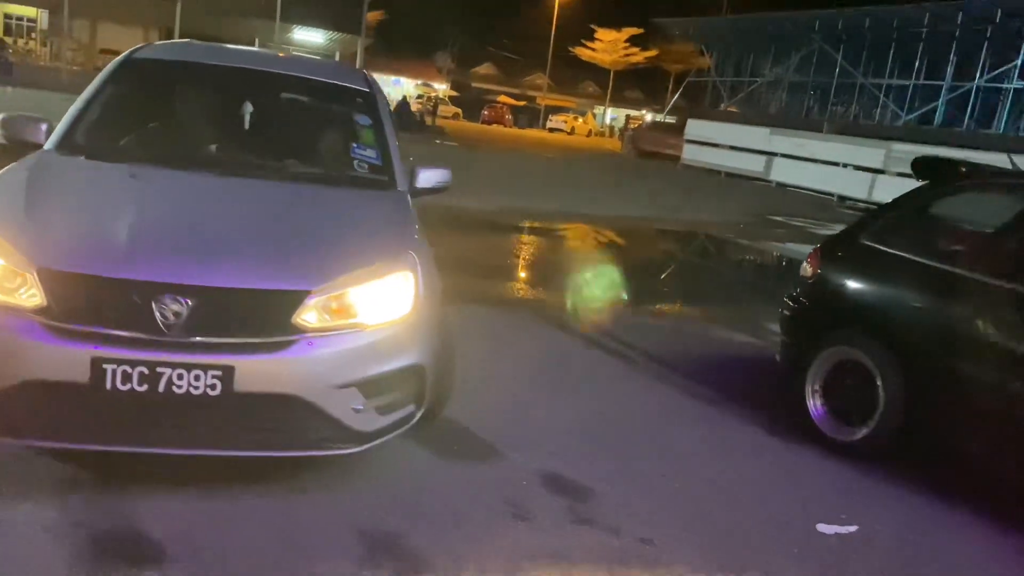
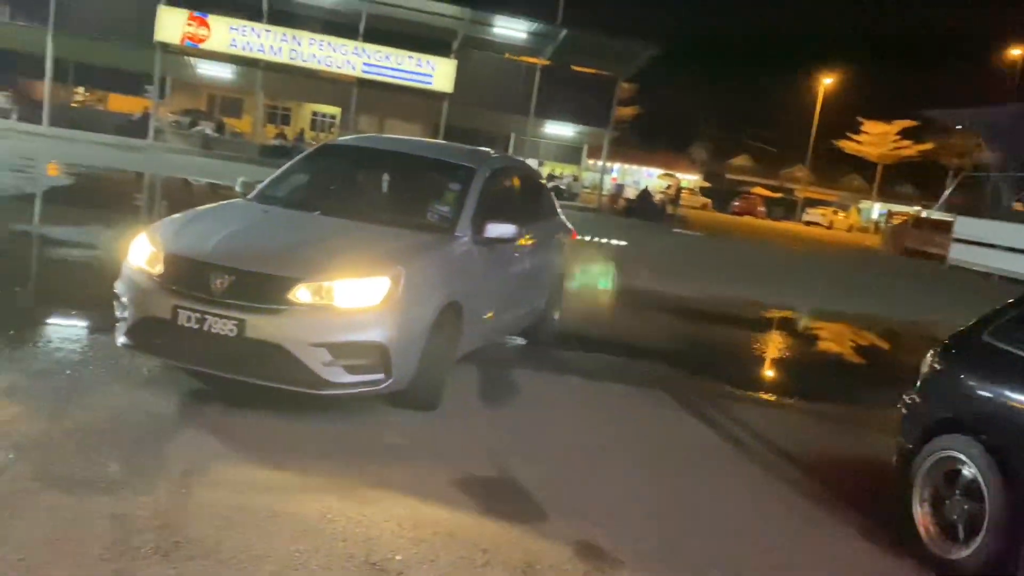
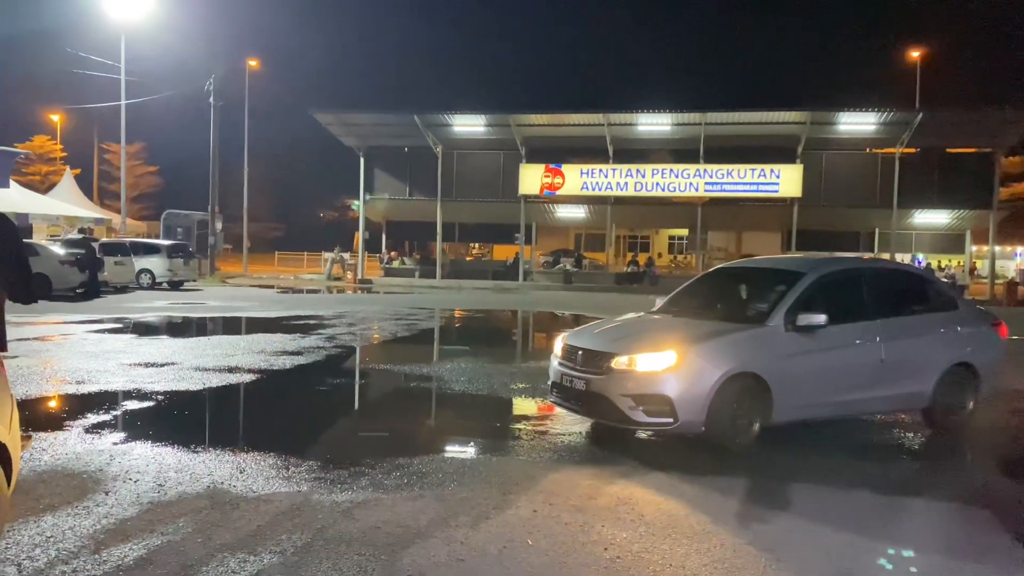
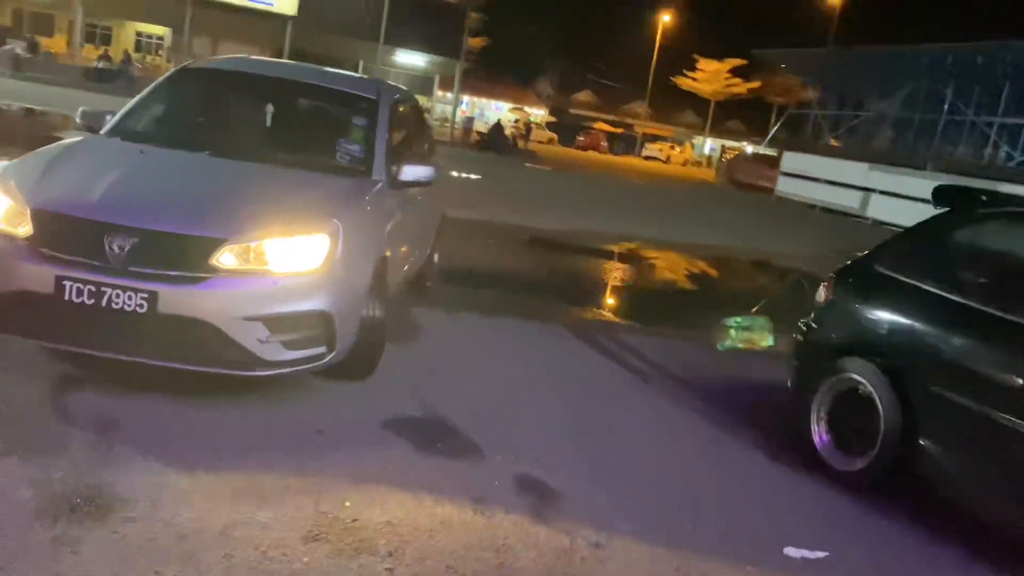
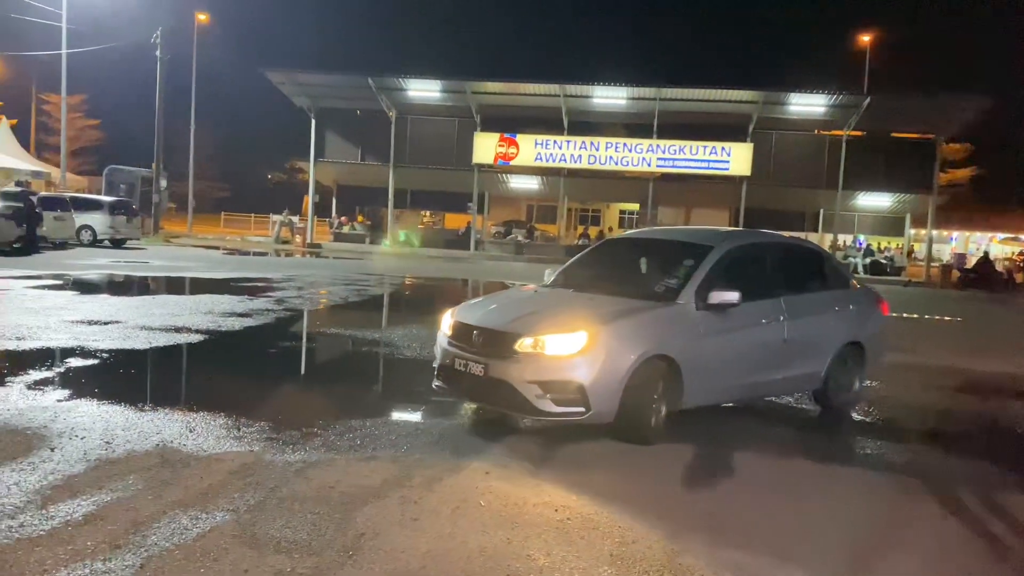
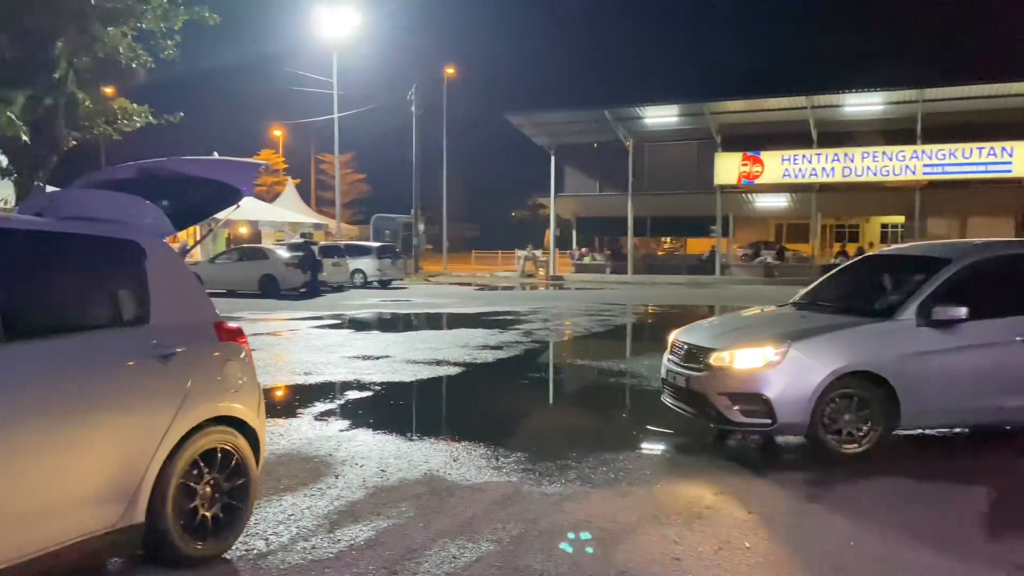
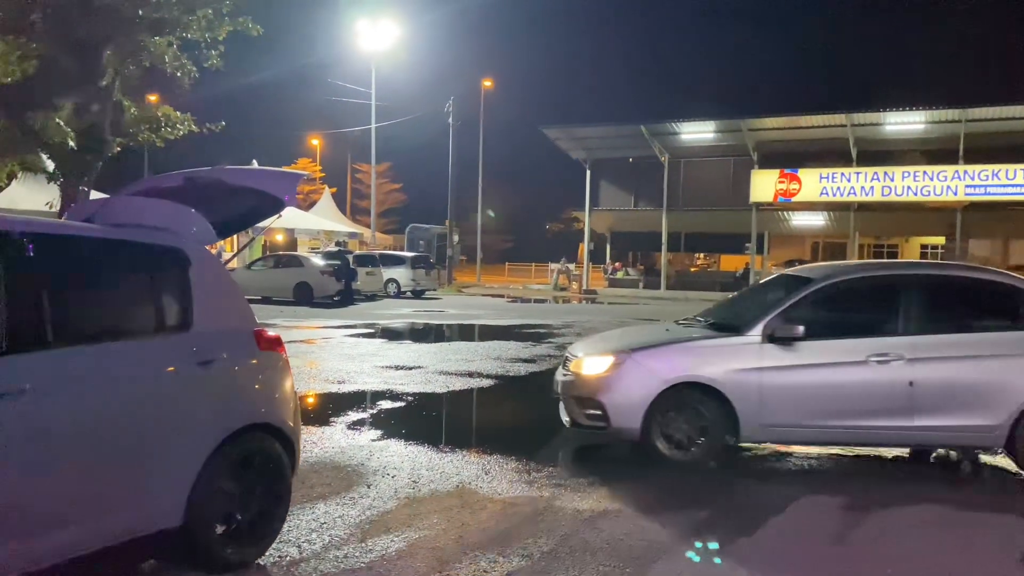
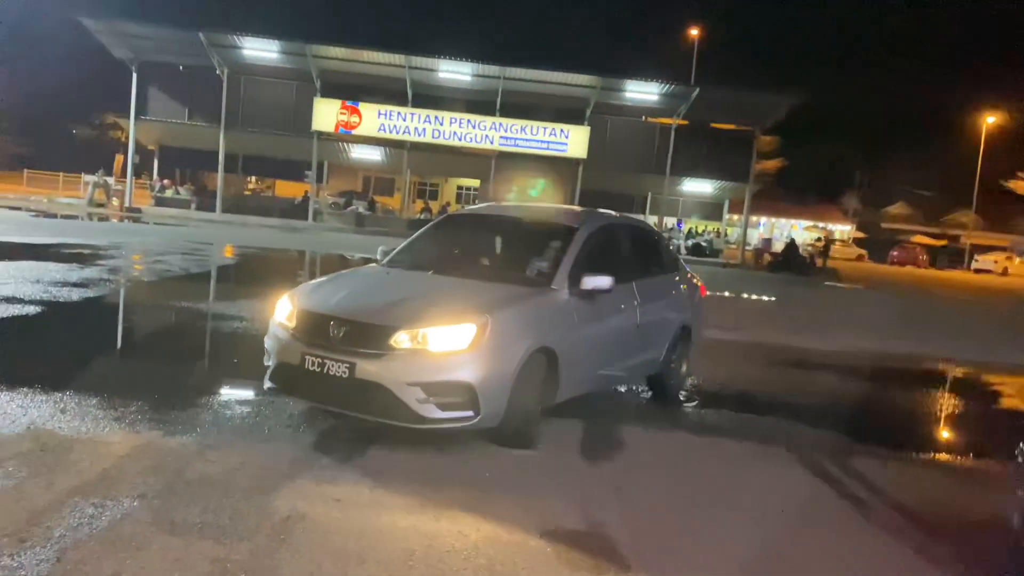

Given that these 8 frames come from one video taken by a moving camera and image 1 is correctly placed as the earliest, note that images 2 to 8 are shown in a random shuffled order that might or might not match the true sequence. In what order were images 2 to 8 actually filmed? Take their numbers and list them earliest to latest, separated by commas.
4, 2, 8, 5, 3, 6, 7
